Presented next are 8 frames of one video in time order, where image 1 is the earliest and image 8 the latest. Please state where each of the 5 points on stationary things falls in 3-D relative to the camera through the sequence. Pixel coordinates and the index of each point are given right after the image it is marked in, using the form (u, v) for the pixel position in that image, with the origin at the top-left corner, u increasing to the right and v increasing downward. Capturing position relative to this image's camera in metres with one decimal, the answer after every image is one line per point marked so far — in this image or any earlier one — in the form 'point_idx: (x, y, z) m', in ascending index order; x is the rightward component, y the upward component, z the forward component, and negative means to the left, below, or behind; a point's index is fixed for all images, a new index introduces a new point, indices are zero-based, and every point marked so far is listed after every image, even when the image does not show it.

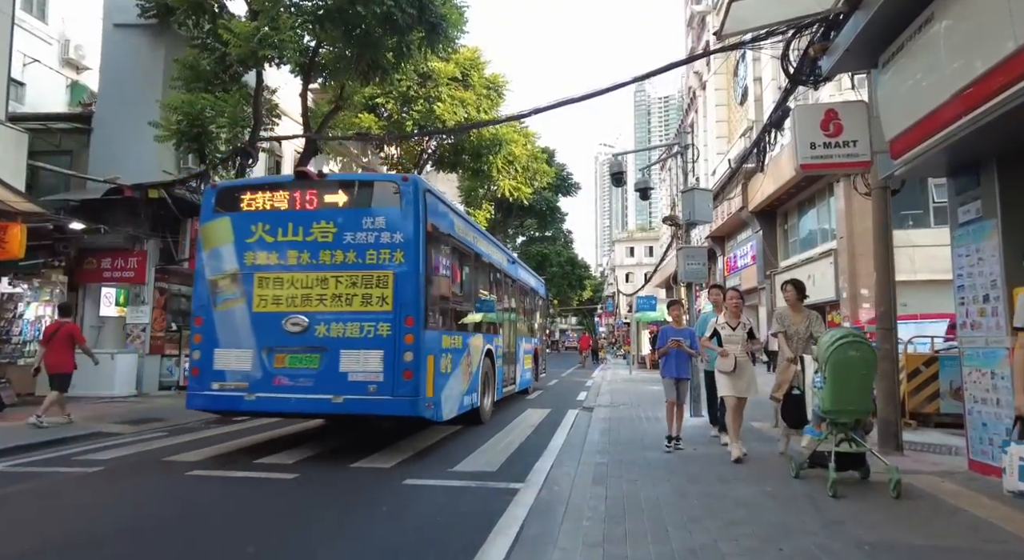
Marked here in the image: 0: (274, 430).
0: (-3.7, -2.4, +9.7) m
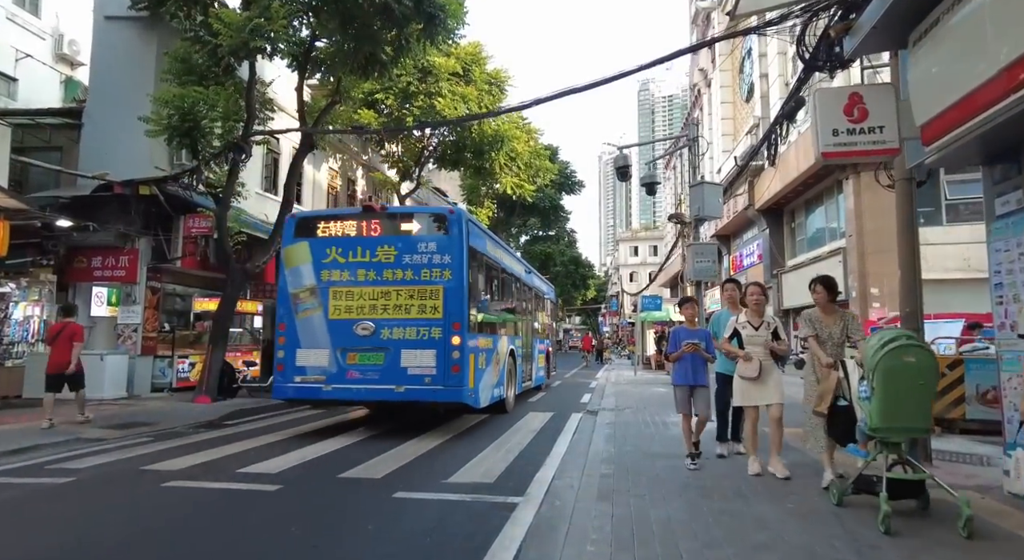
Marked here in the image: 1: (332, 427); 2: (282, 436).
0: (-3.7, -2.3, +9.4) m
1: (-3.1, -2.5, +10.6) m
2: (-3.5, -2.3, +9.4) m
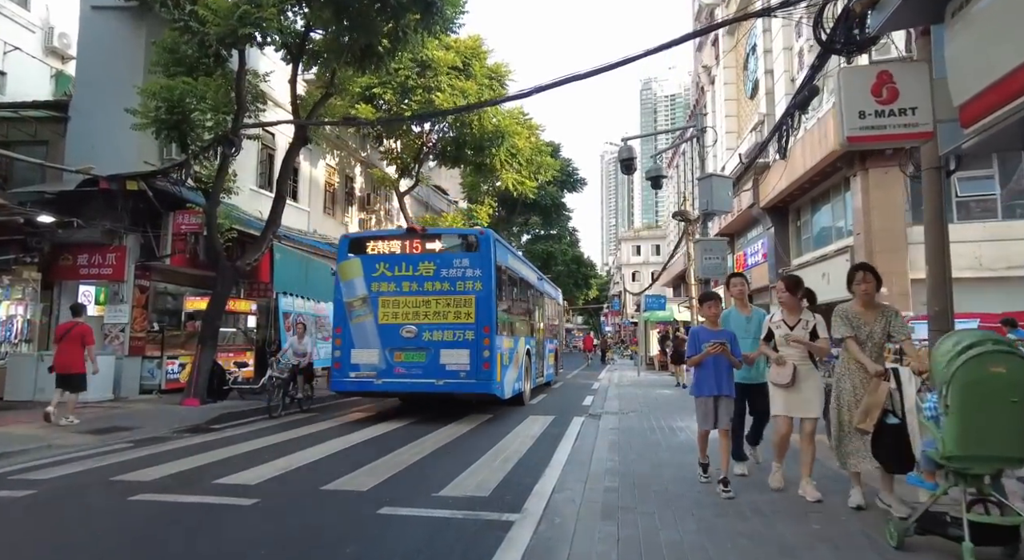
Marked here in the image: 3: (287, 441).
0: (-3.7, -2.3, +8.9) m
1: (-3.1, -2.5, +10.2) m
2: (-3.5, -2.3, +8.9) m
3: (-3.2, -2.3, +9.0) m
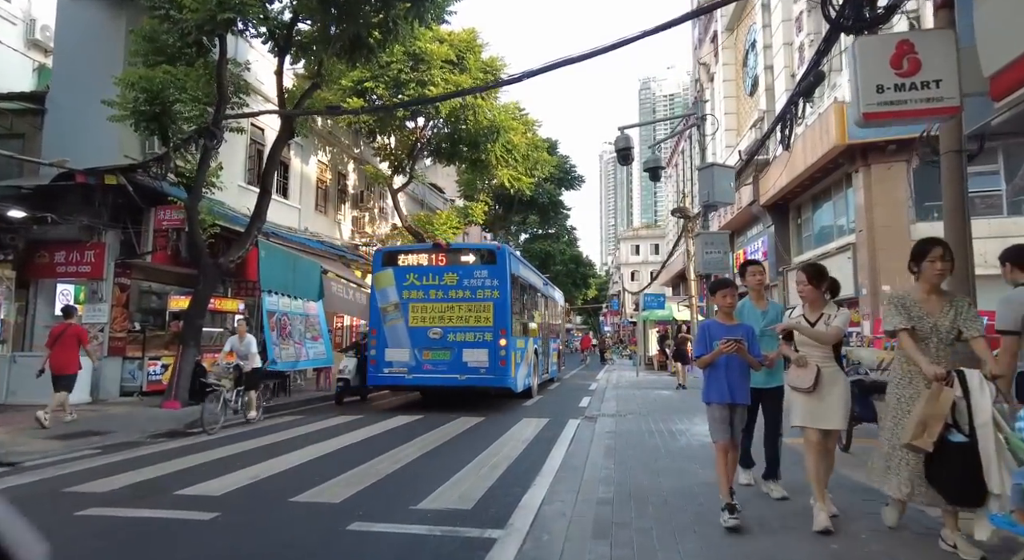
0: (-3.8, -2.3, +8.5) m
1: (-3.2, -2.4, +9.7) m
2: (-3.6, -2.3, +8.5) m
3: (-3.4, -2.3, +8.5) m
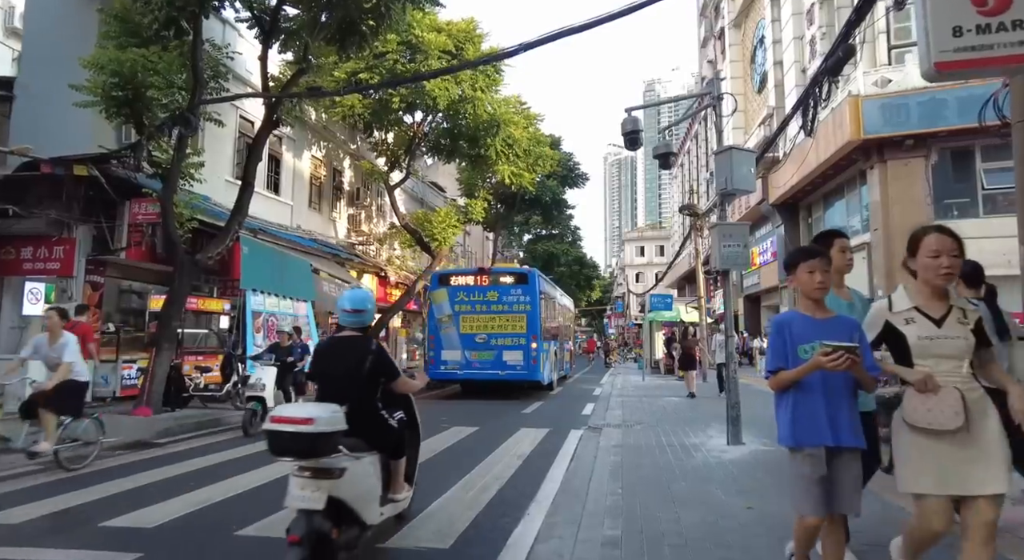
0: (-3.9, -2.2, +7.7) m
1: (-3.2, -2.4, +8.9) m
2: (-3.7, -2.2, +7.7) m
3: (-3.4, -2.2, +7.7) m
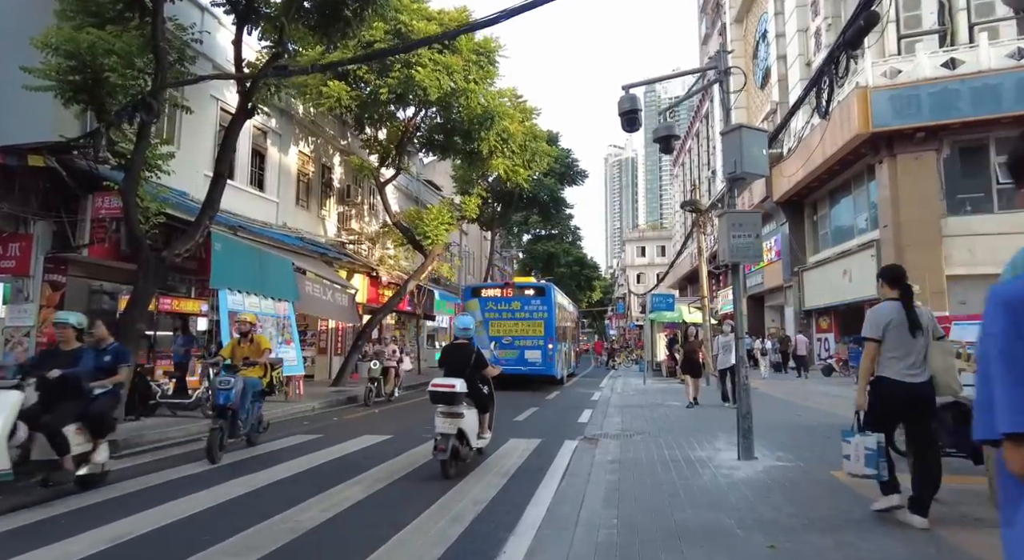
0: (-4.1, -2.2, +6.9) m
1: (-3.4, -2.4, +8.1) m
2: (-3.8, -2.2, +6.9) m
3: (-3.6, -2.2, +6.9) m
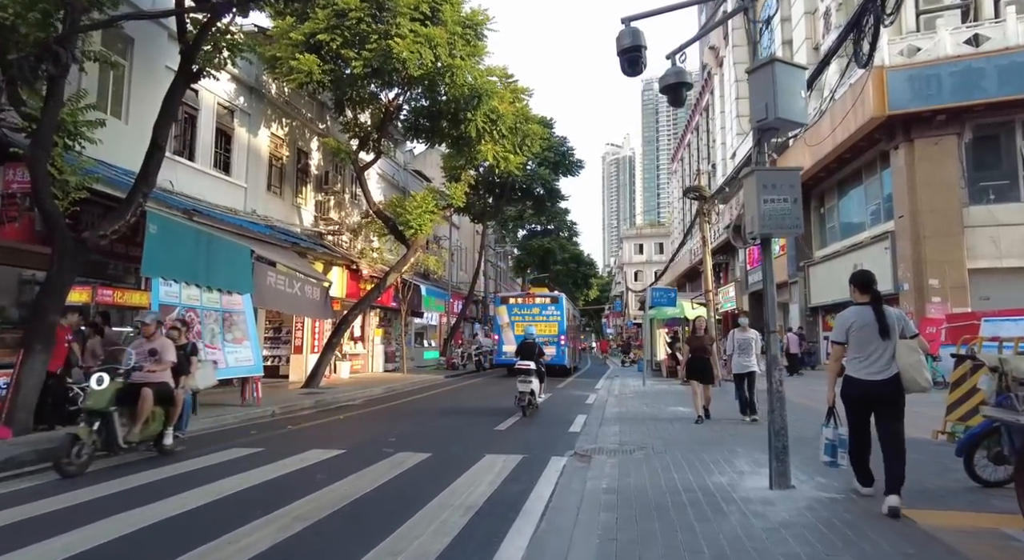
0: (-4.3, -2.0, +5.4) m
1: (-3.7, -2.2, +6.6) m
2: (-4.1, -2.0, +5.4) m
3: (-3.9, -2.0, +5.4) m
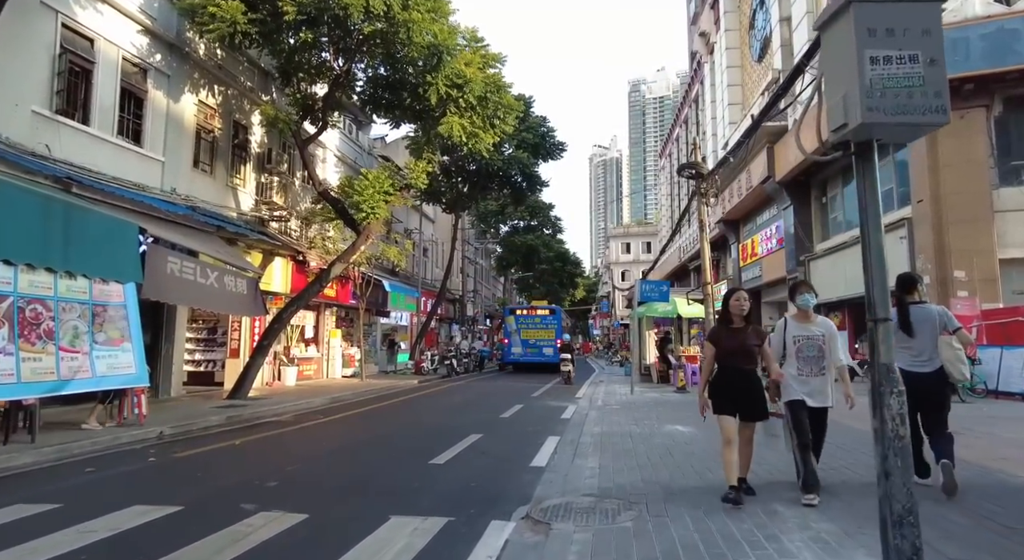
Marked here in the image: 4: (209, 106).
0: (-4.9, -1.7, +2.7) m
1: (-4.3, -1.9, +4.0) m
2: (-4.7, -1.7, +2.8) m
3: (-4.4, -1.7, +2.8) m
4: (-8.0, +4.6, +16.4) m
